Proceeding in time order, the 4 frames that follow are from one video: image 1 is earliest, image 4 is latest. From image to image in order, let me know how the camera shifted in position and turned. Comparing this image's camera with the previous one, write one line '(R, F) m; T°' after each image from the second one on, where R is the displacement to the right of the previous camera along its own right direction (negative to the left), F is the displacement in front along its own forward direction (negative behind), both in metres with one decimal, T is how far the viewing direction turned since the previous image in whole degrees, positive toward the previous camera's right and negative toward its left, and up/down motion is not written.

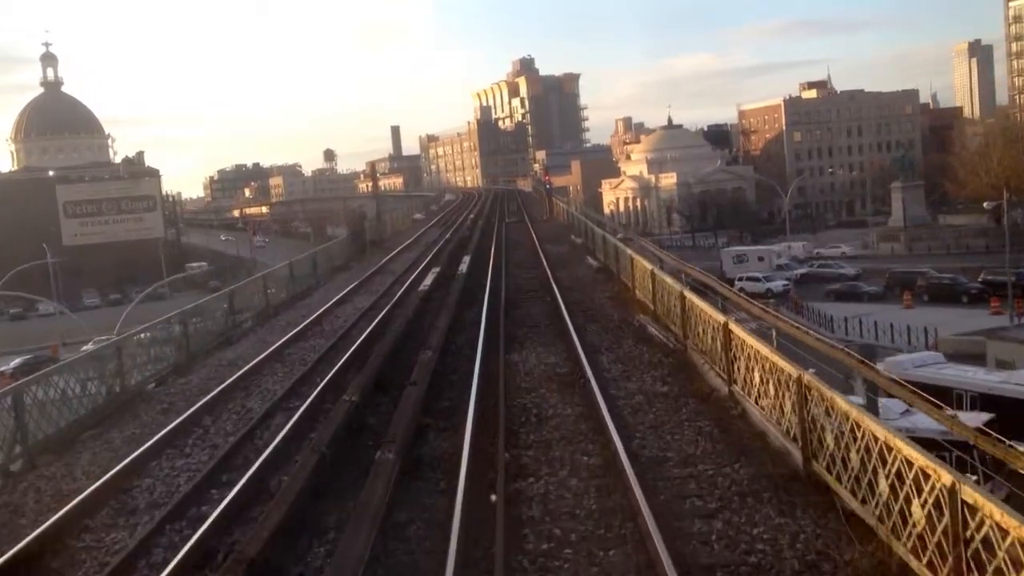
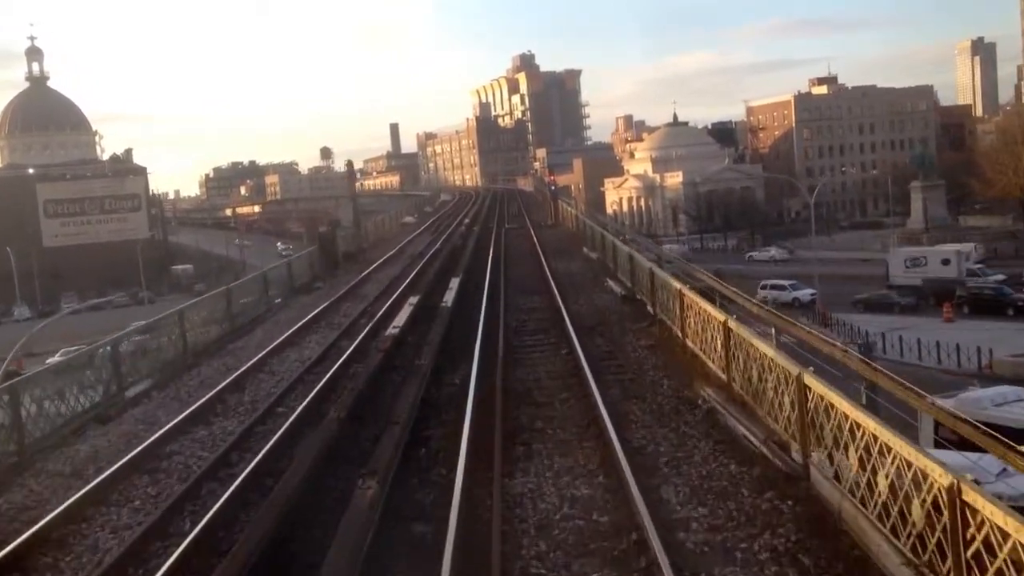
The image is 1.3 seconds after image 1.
(0.0, +2.5) m; 0°
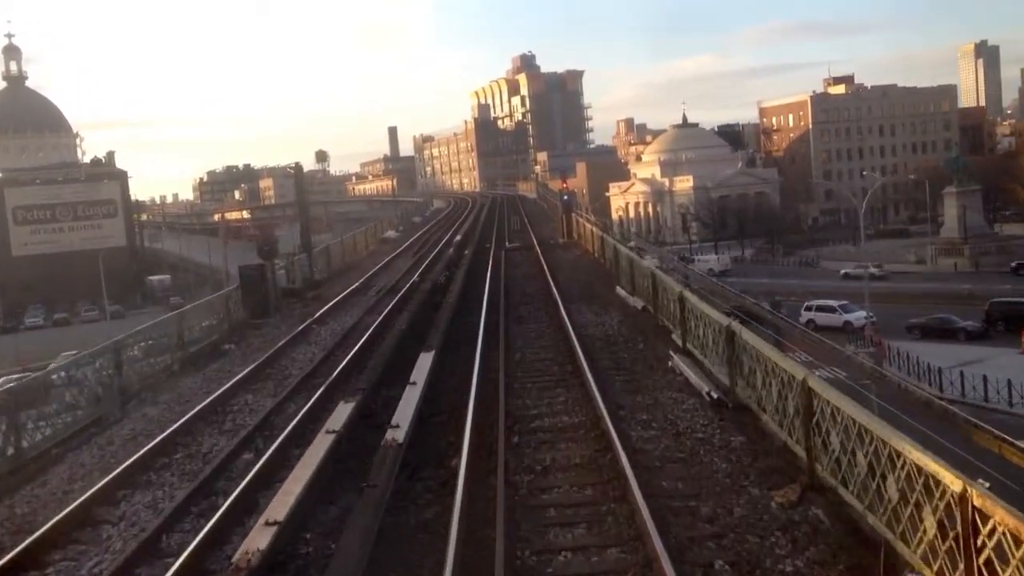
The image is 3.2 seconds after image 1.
(0.0, +3.7) m; 0°
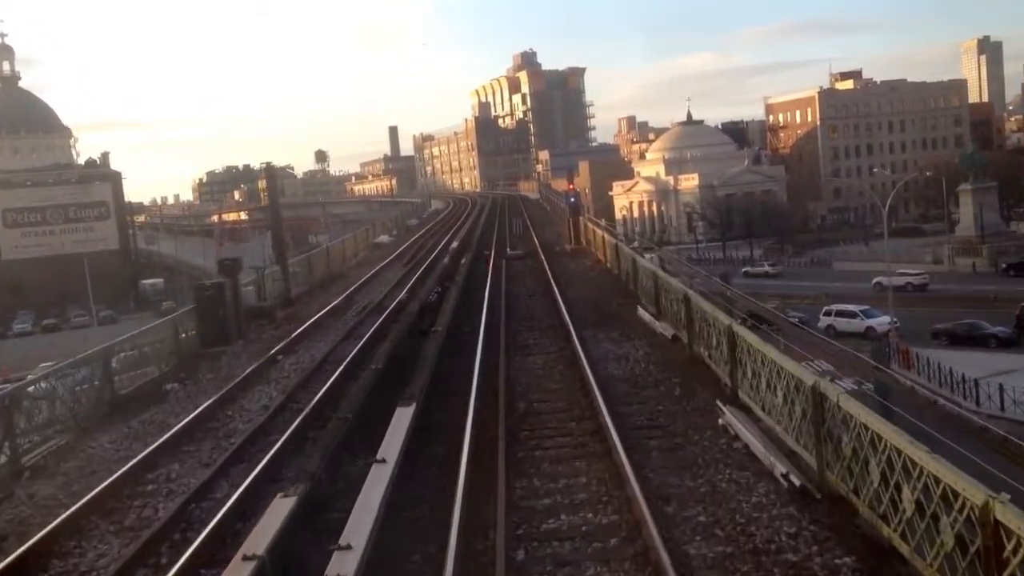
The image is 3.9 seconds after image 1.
(0.0, +1.3) m; 0°
